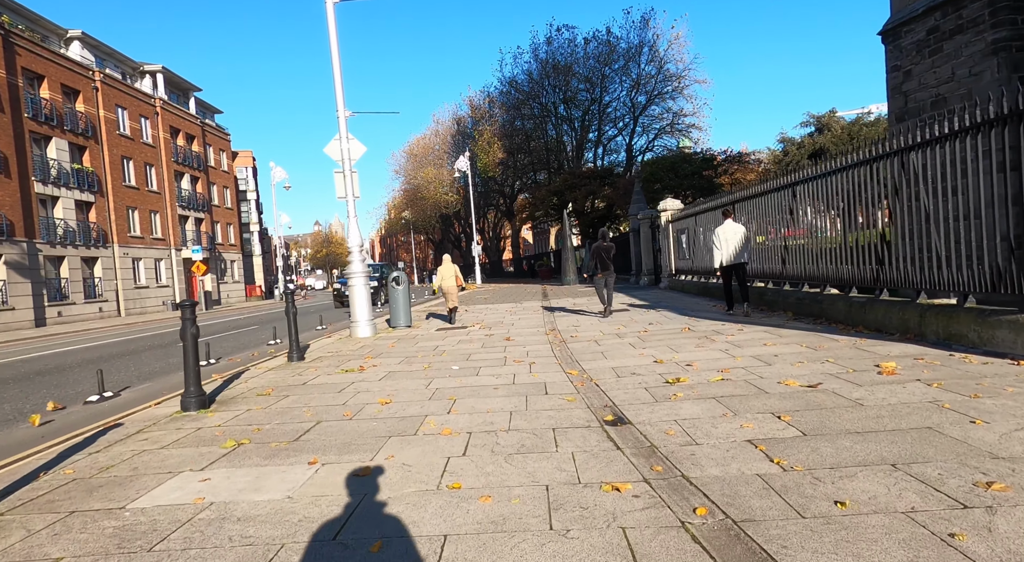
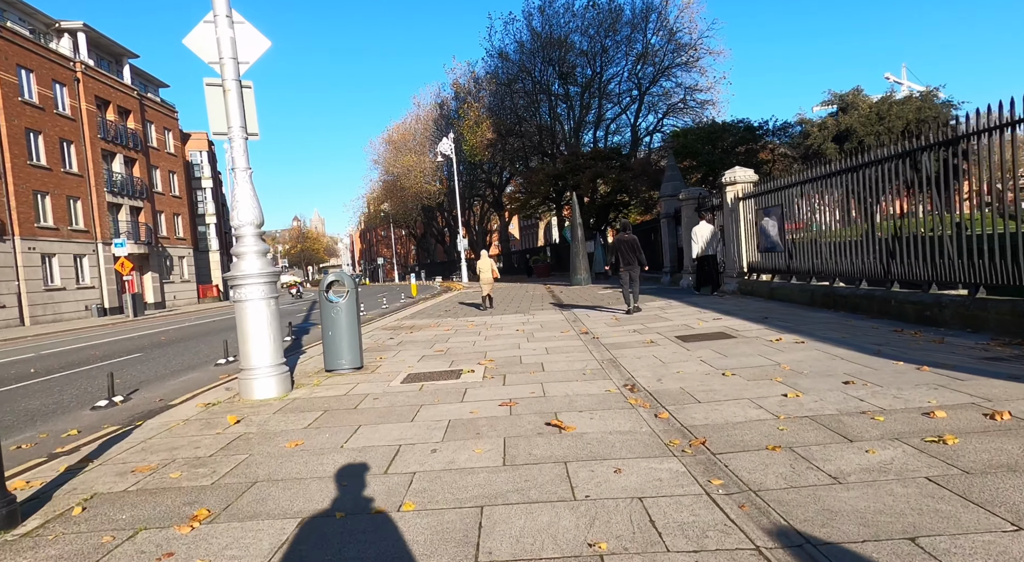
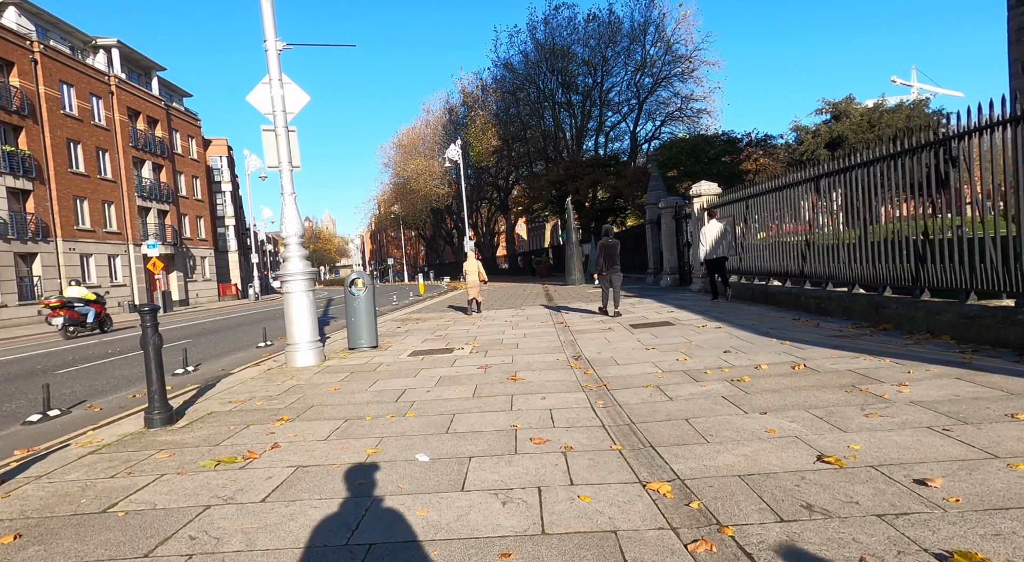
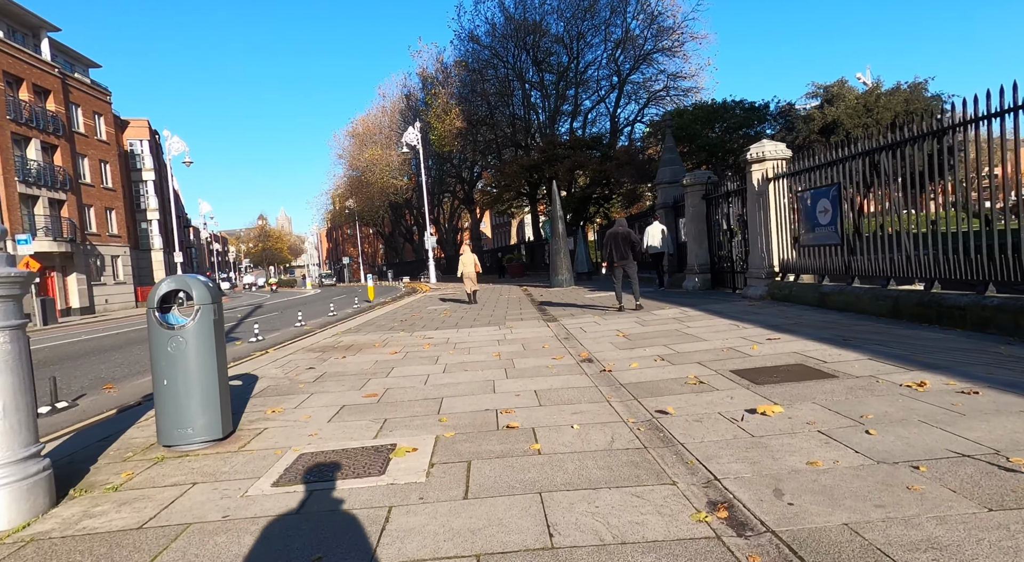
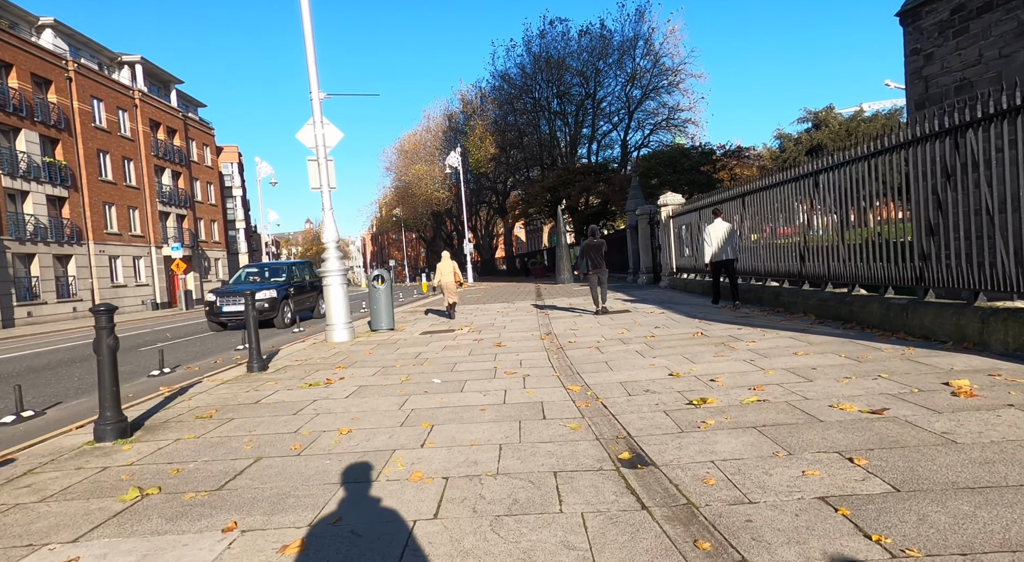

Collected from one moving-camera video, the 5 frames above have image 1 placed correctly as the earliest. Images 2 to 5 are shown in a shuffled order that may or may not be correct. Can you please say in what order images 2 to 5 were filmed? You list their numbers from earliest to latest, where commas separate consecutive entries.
5, 3, 2, 4
